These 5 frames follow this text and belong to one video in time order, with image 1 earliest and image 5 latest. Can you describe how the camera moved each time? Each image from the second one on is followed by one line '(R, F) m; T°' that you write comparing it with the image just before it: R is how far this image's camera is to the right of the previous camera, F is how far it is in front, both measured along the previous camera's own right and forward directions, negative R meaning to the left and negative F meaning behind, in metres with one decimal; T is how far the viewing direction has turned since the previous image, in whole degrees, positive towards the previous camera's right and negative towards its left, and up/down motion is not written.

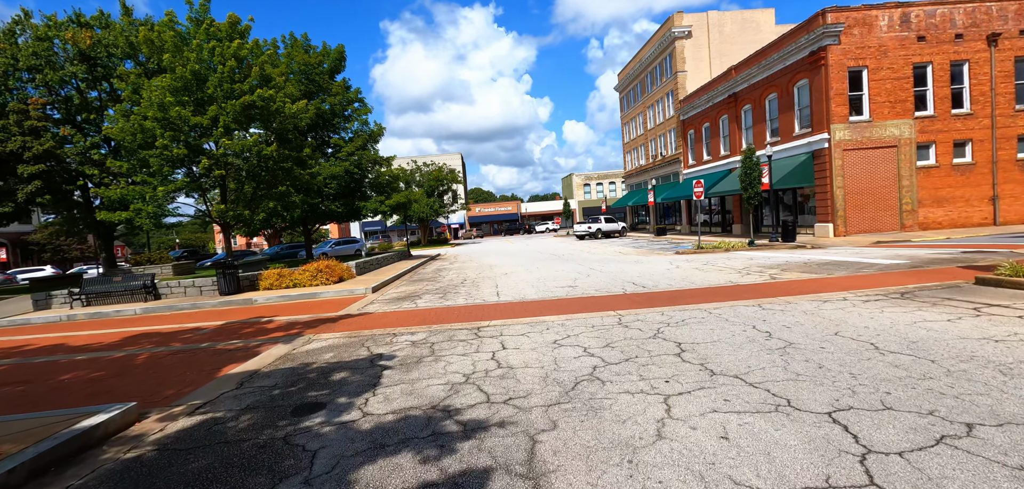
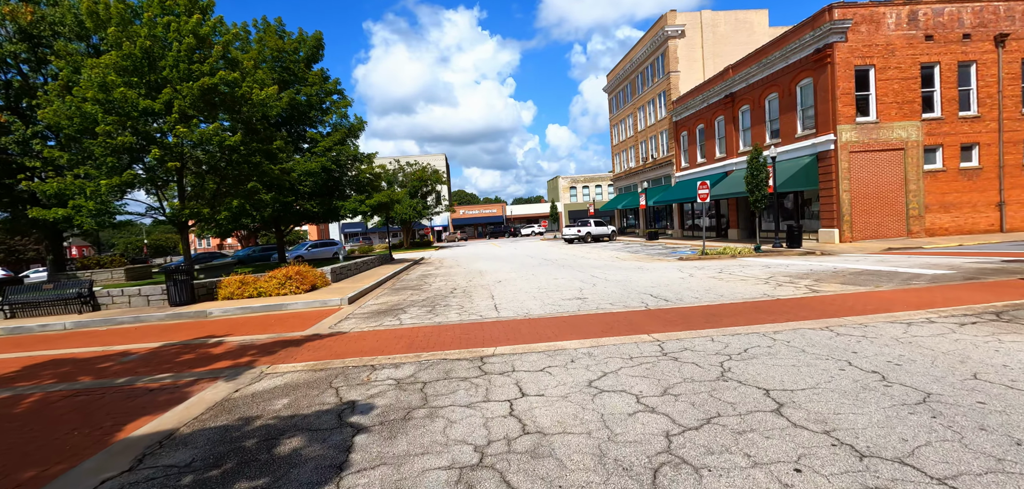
(-0.4, +1.6) m; +2°
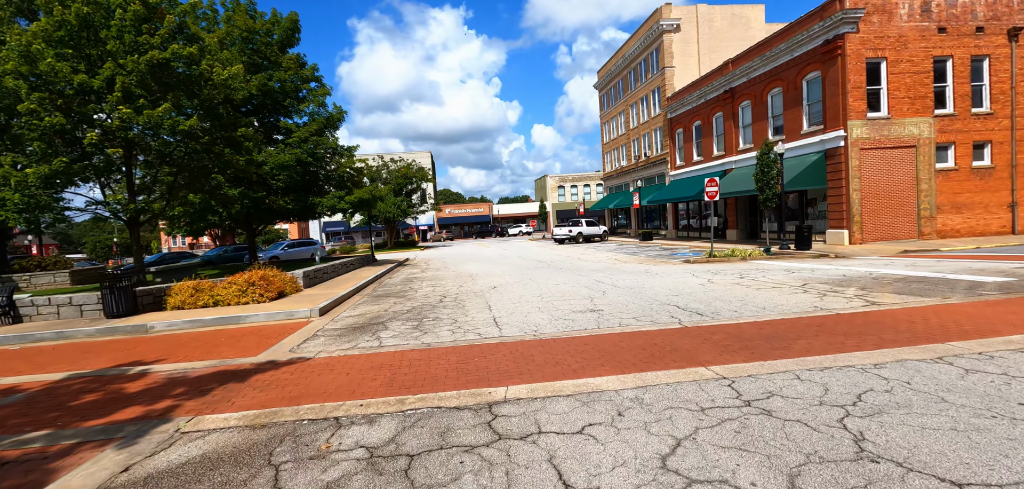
(-0.3, +1.6) m; +2°
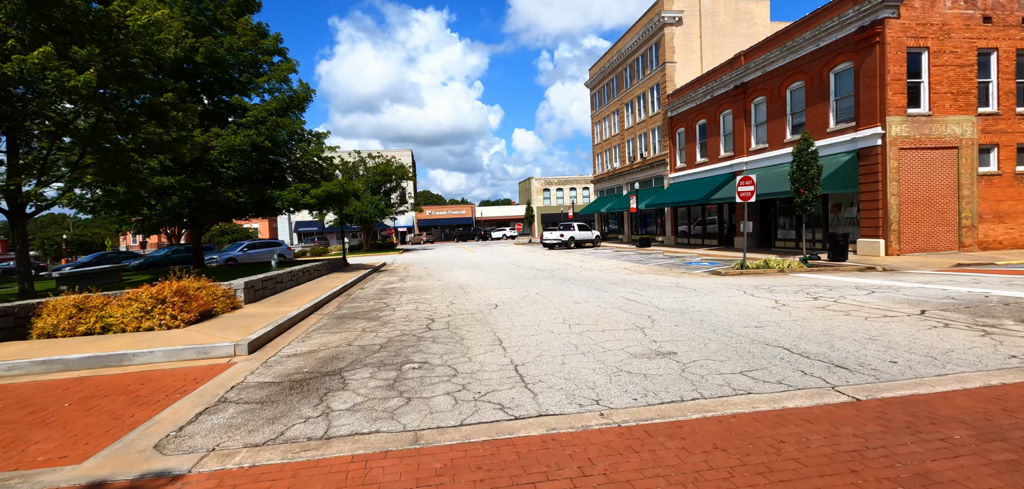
(-0.6, +2.9) m; +3°
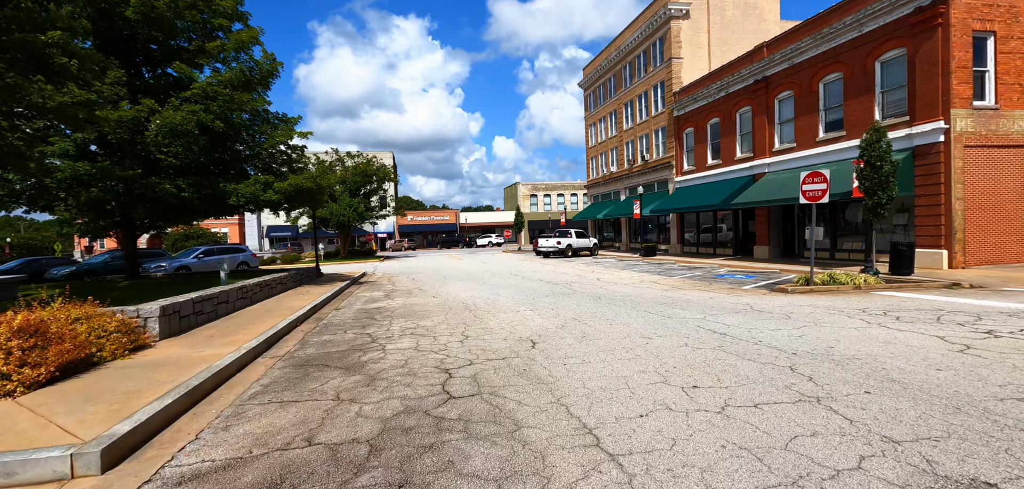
(-1.0, +3.0) m; +3°
